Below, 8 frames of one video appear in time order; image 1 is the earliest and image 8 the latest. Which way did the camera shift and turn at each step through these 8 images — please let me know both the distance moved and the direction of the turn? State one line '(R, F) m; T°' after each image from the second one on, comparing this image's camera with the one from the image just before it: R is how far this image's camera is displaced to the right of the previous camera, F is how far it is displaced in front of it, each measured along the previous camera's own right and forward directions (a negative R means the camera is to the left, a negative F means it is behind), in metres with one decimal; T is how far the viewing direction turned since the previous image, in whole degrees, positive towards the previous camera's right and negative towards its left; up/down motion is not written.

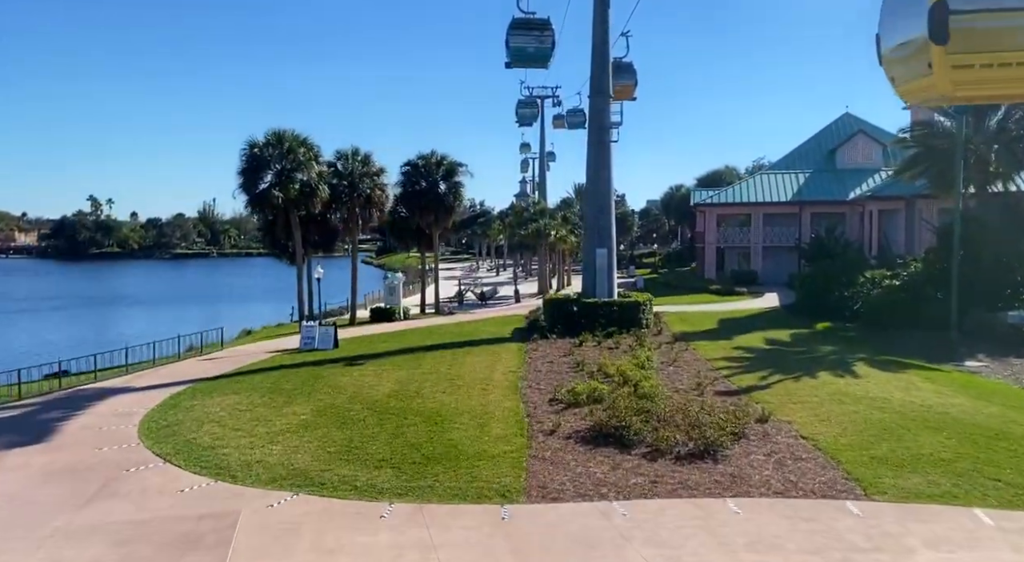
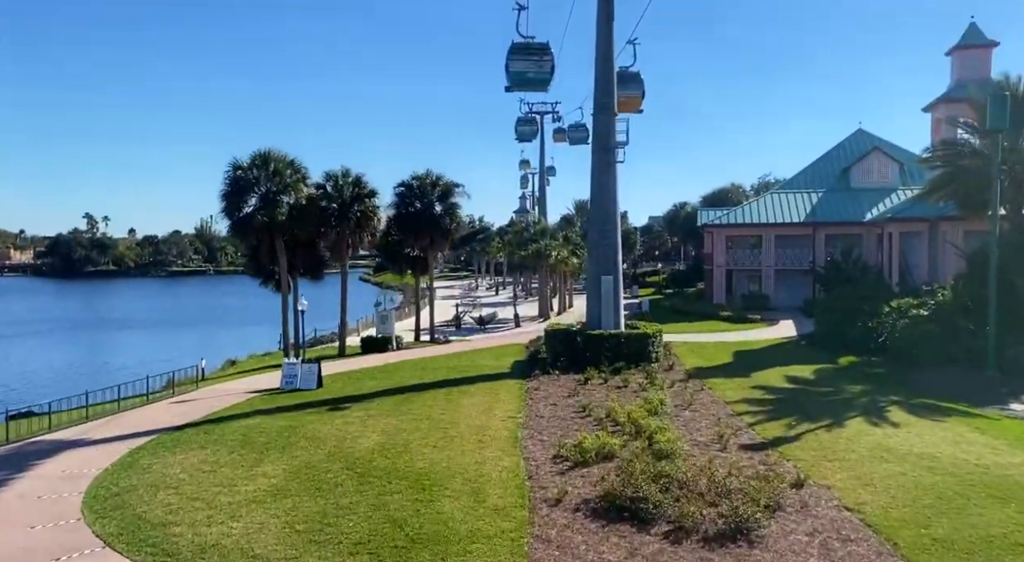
(0.0, +2.0) m; 0°
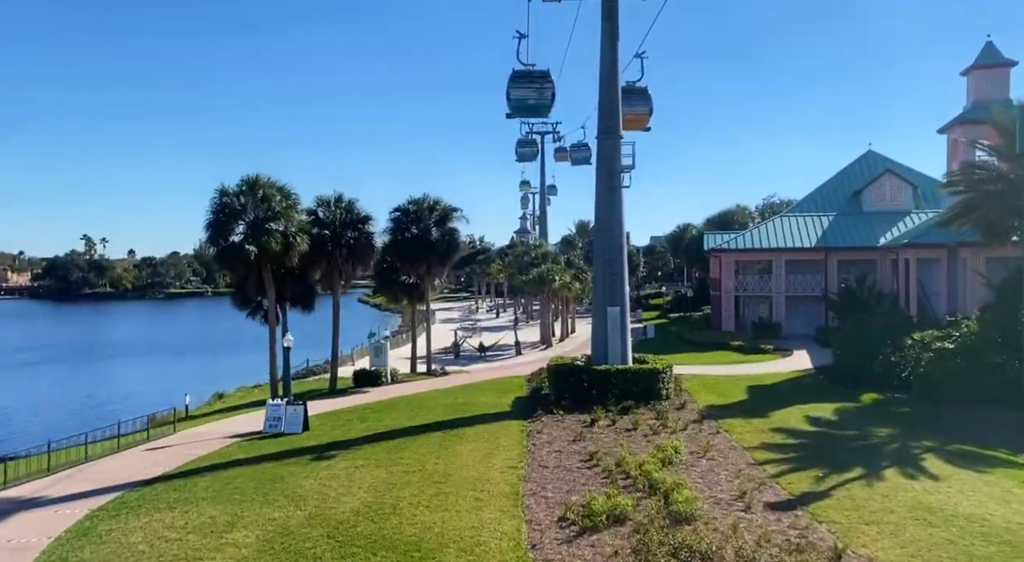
(0.0, +1.5) m; 0°
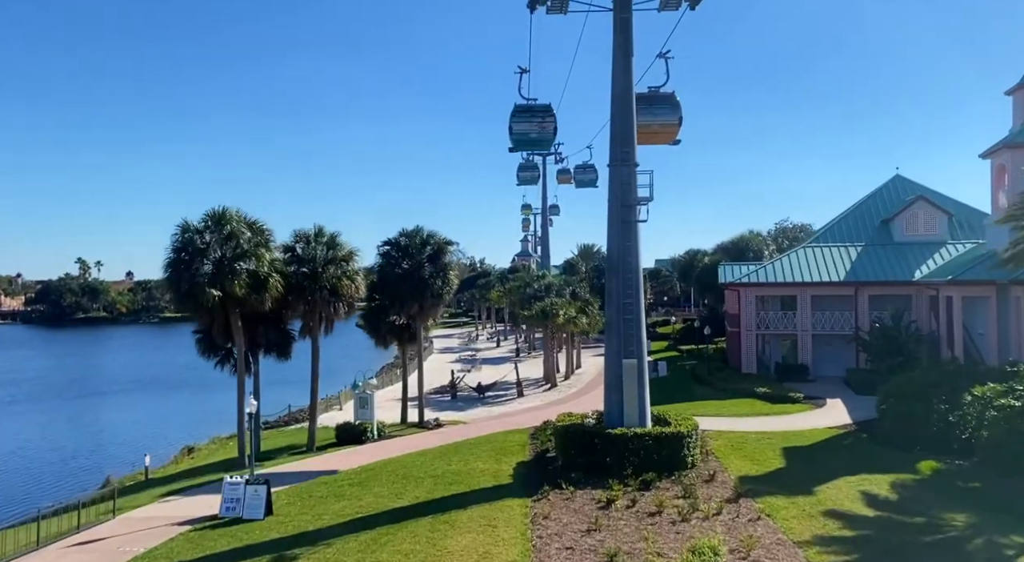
(0.0, +3.3) m; 0°
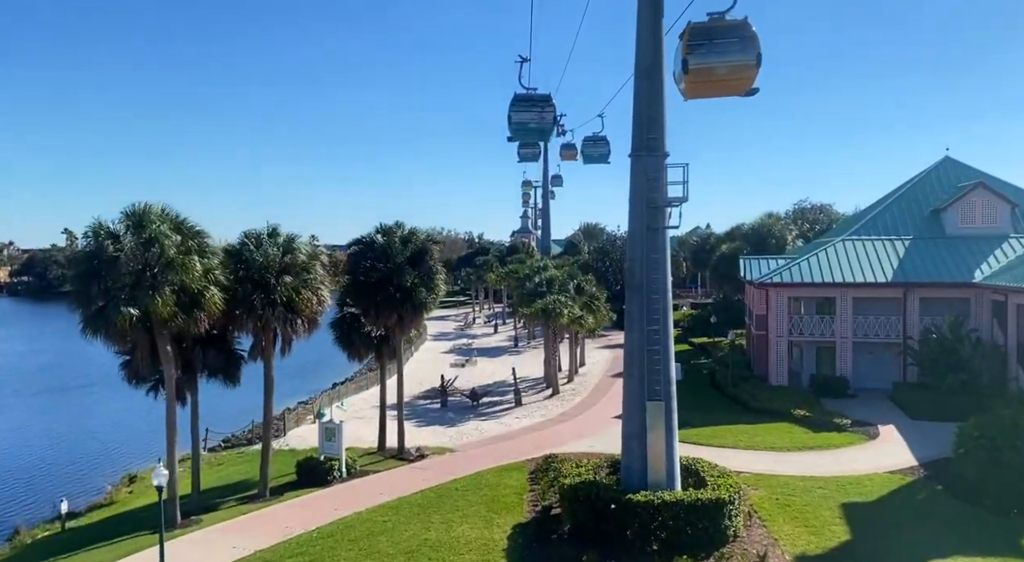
(+0.1, +4.8) m; 0°
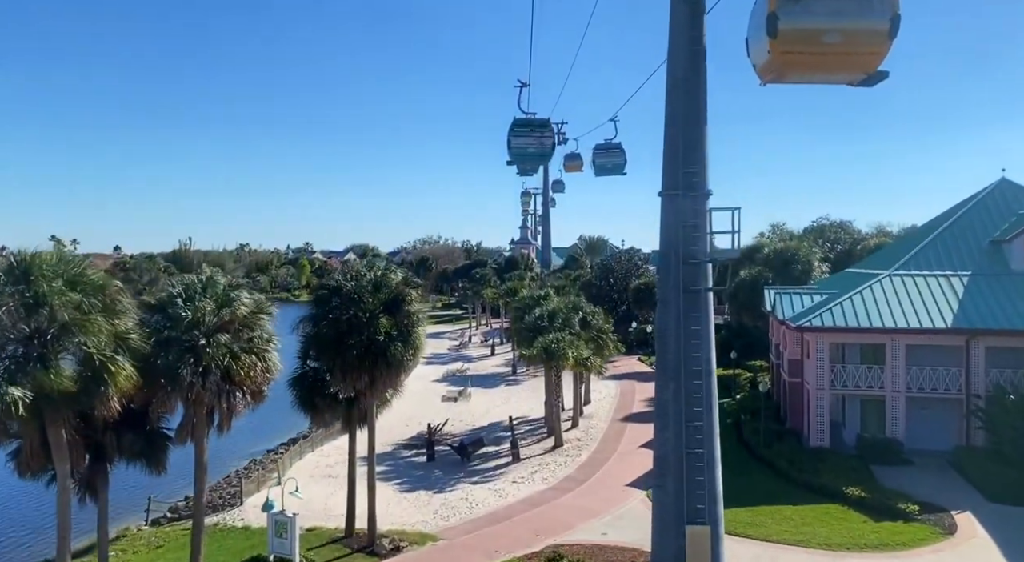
(+0.1, +4.6) m; 0°
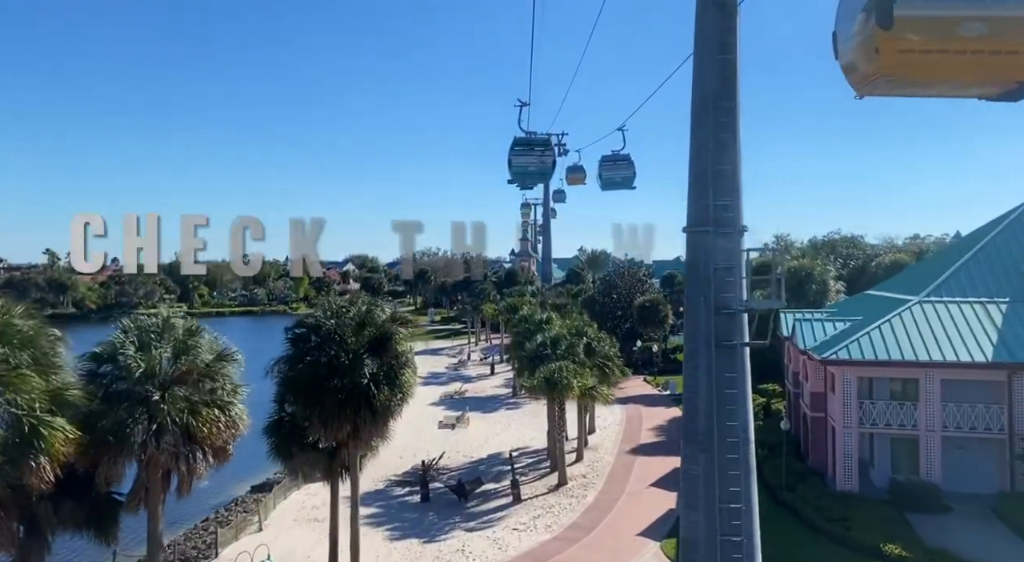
(0.0, +2.2) m; 0°
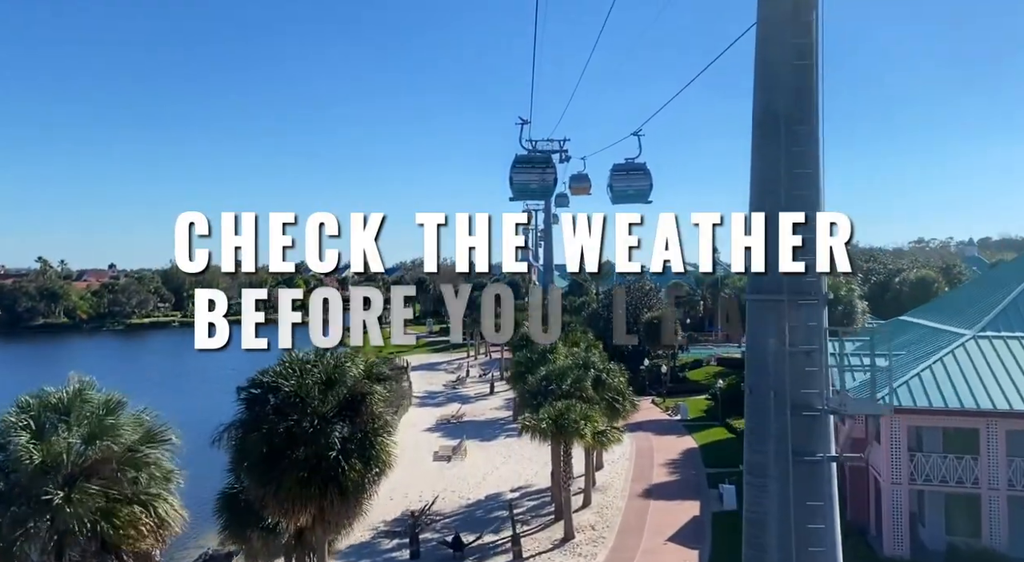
(0.0, +3.3) m; 0°
